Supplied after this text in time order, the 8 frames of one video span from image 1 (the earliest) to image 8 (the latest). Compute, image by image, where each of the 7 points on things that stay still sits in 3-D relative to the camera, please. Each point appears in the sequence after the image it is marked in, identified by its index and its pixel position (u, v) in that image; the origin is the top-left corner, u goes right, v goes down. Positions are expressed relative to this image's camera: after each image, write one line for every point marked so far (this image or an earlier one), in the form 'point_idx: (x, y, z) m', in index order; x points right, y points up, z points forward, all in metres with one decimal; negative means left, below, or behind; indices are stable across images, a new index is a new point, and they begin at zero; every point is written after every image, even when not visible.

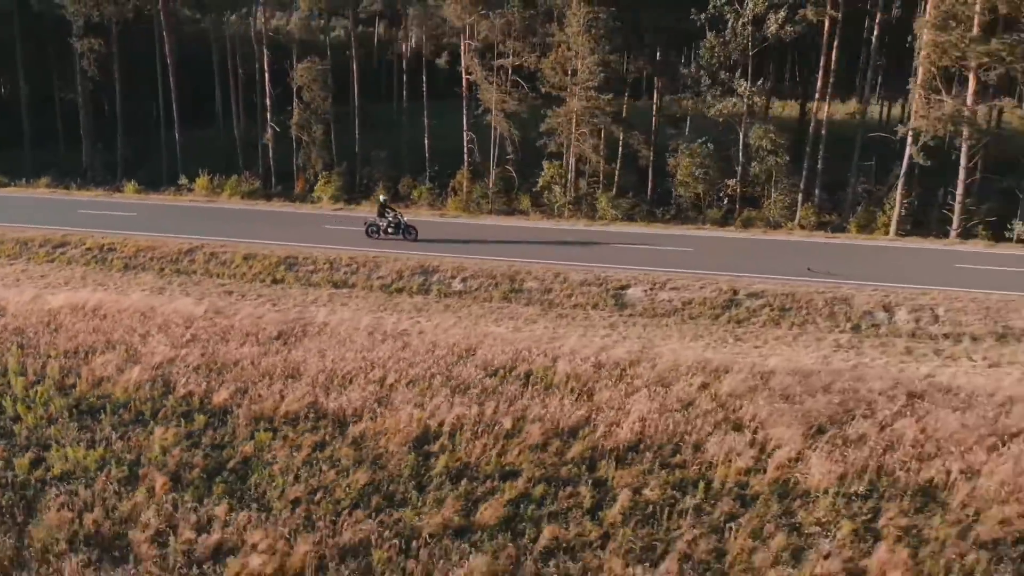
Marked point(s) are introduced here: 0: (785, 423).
0: (+3.5, -1.7, +7.8) m
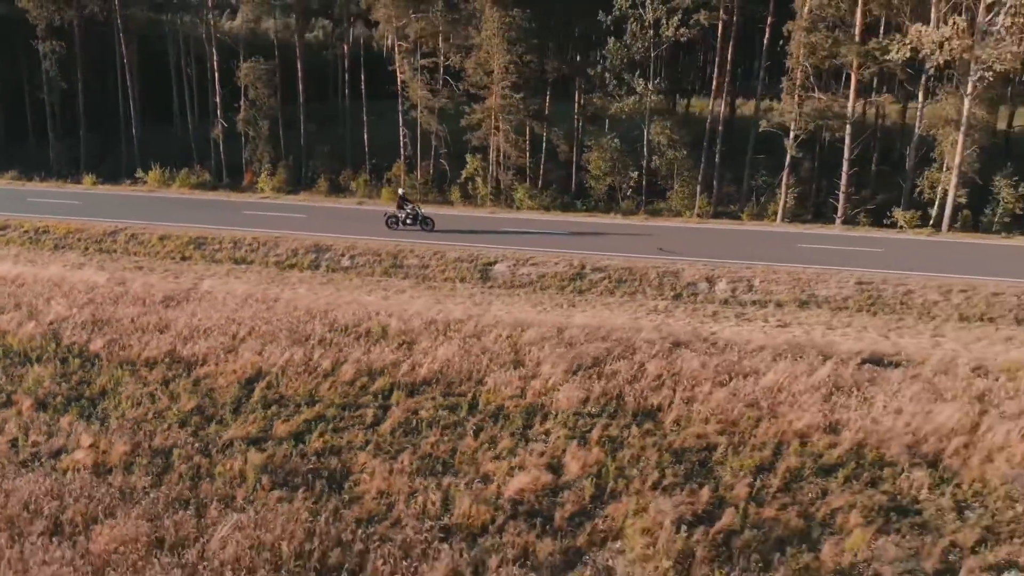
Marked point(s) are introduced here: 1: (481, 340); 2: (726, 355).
0: (+0.7, -1.2, +9.3) m
1: (-0.5, -0.8, +10.1) m
2: (+3.5, -1.1, +9.8) m
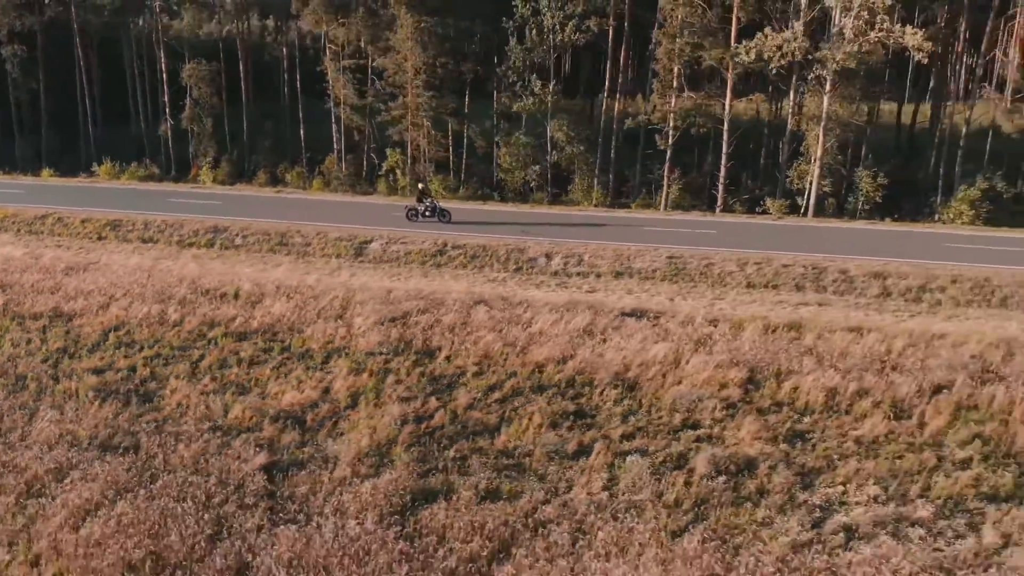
0: (-2.8, -0.5, +11.3) m
1: (-4.0, -0.2, +12.1) m
2: (0.0, -0.5, +11.8) m
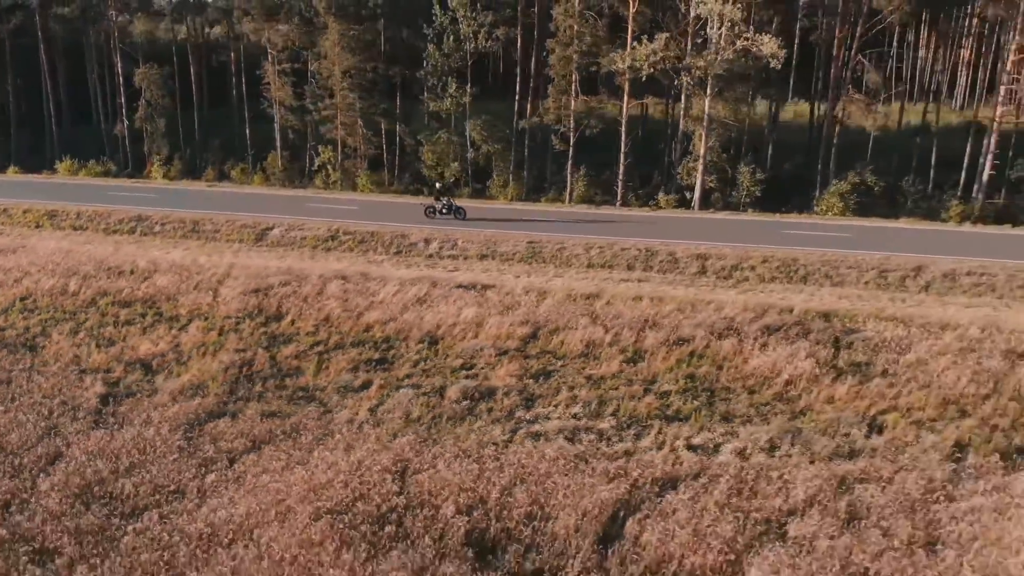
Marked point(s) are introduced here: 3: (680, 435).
0: (-6.3, 0.0, +13.5) m
1: (-7.6, +0.4, +14.2) m
2: (-3.5, +0.1, +13.9) m
3: (+2.6, -2.3, +9.3) m
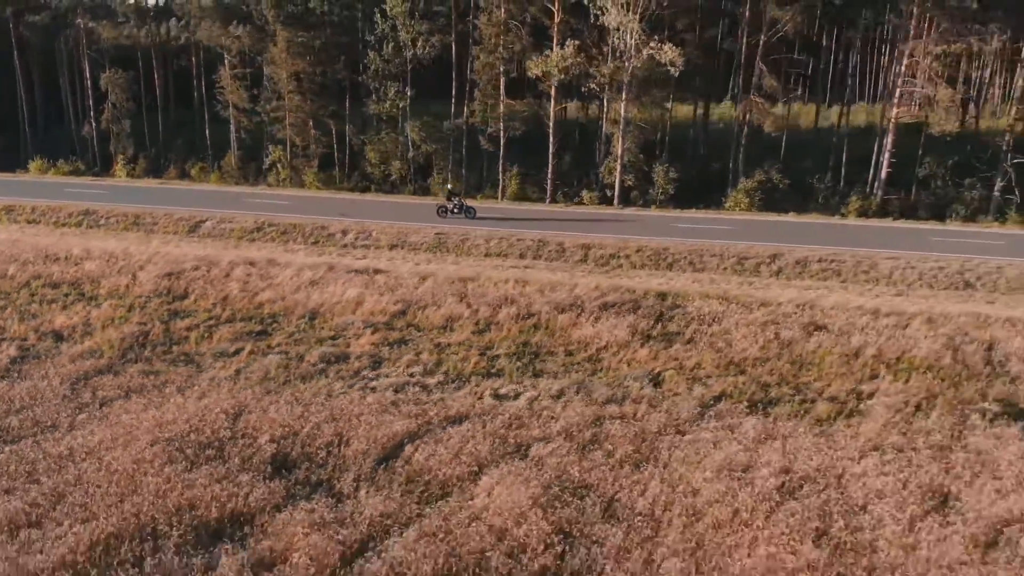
0: (-9.4, +0.4, +15.3) m
1: (-10.6, +0.8, +16.1) m
2: (-6.6, +0.5, +15.8) m
3: (-0.5, -1.9, +11.2) m
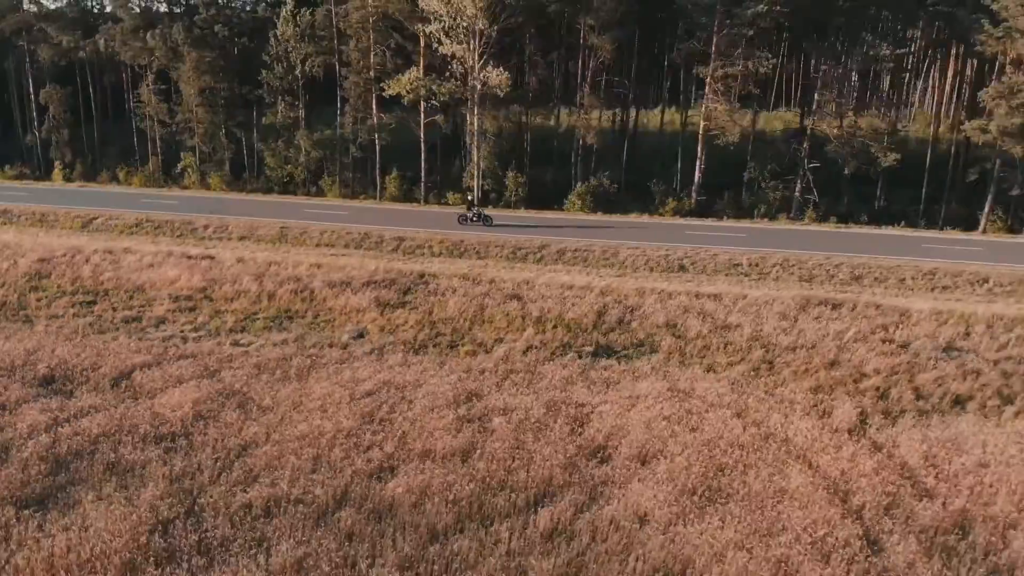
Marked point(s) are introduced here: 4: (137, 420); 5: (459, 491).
0: (-16.3, +1.0, +19.8) m
1: (-17.6, +1.4, +20.6) m
2: (-13.5, +1.1, +20.2) m
3: (-7.5, -1.3, +15.6) m
4: (-7.5, -2.6, +11.7) m
5: (-0.9, -3.5, +10.1) m
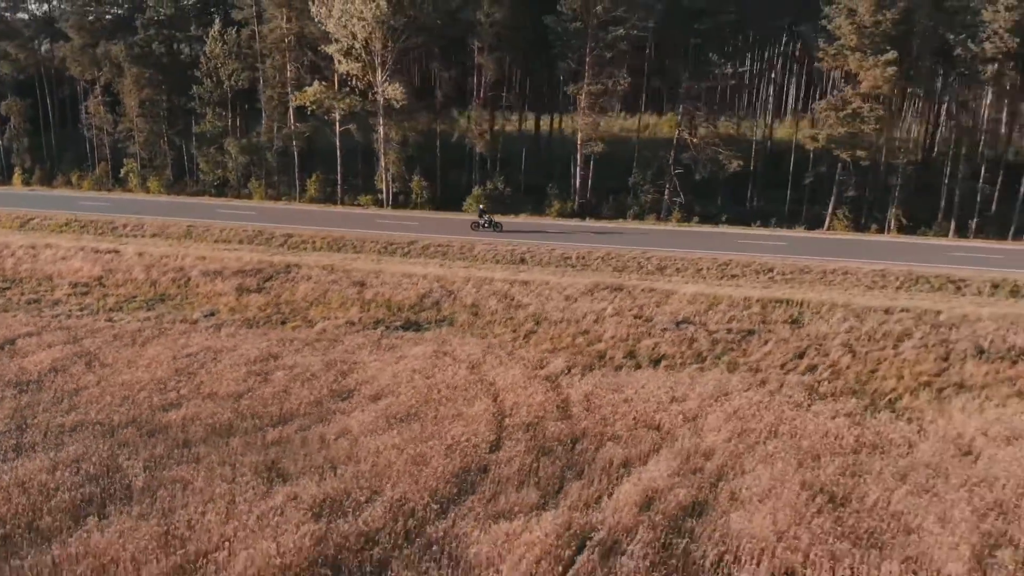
0: (-22.4, +1.4, +23.8) m
1: (-23.6, +1.8, +24.6) m
2: (-19.6, +1.5, +24.2) m
3: (-13.6, -0.9, +19.5) m
4: (-13.6, -2.2, +15.7) m
5: (-7.0, -3.1, +14.0) m
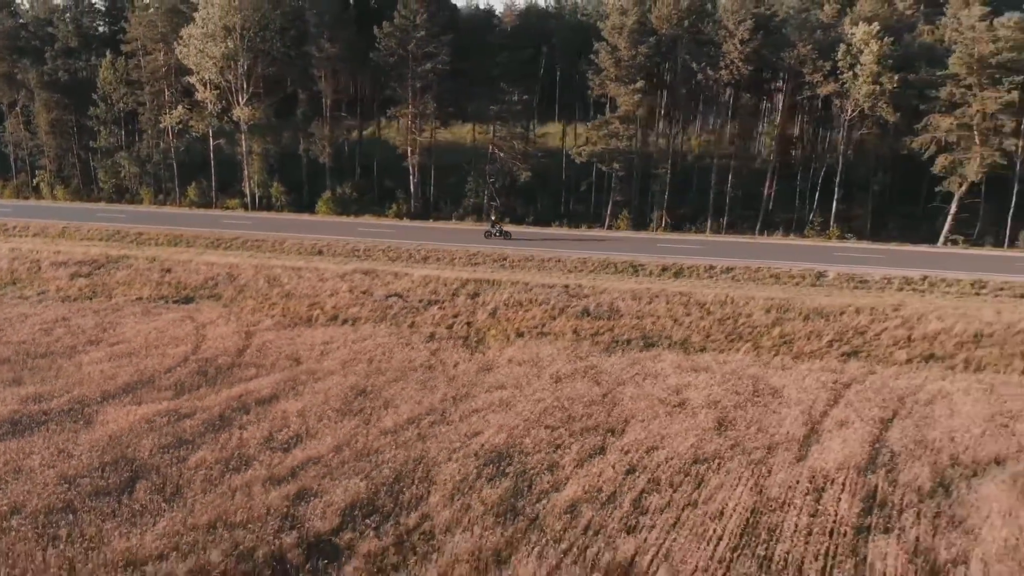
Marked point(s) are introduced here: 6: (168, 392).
0: (-34.4, +2.0, +31.6) m
1: (-35.6, +2.4, +32.4) m
2: (-31.6, +2.2, +31.9) m
3: (-25.6, -0.3, +27.3) m
4: (-25.6, -1.7, +23.5) m
5: (-19.0, -2.5, +21.8) m
6: (-11.6, -3.5, +19.8) m
